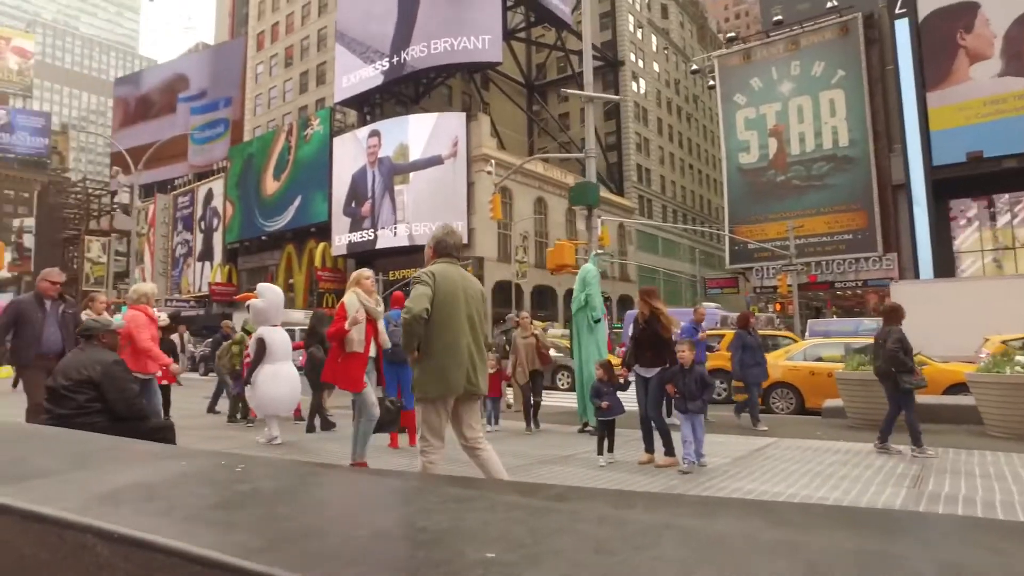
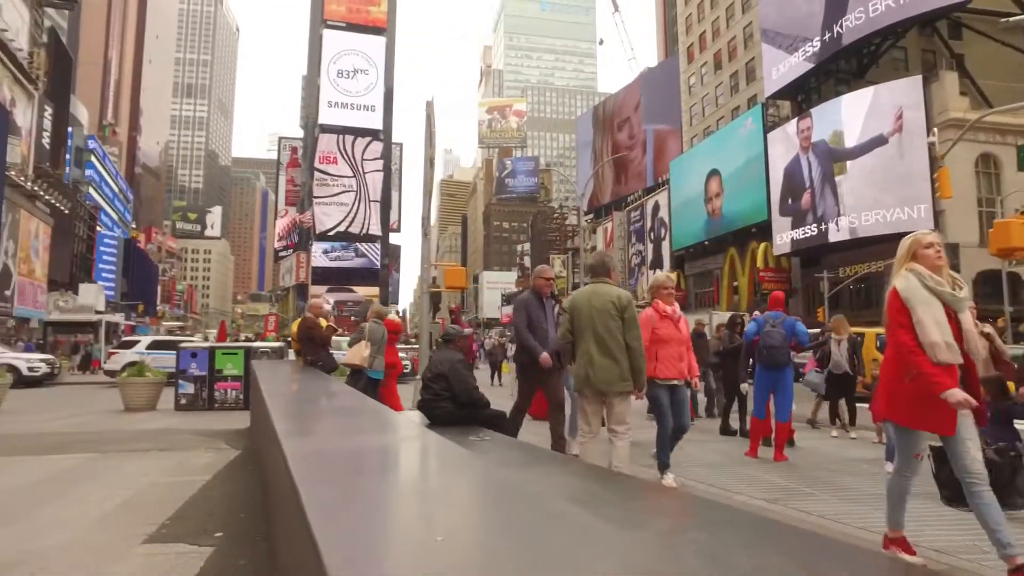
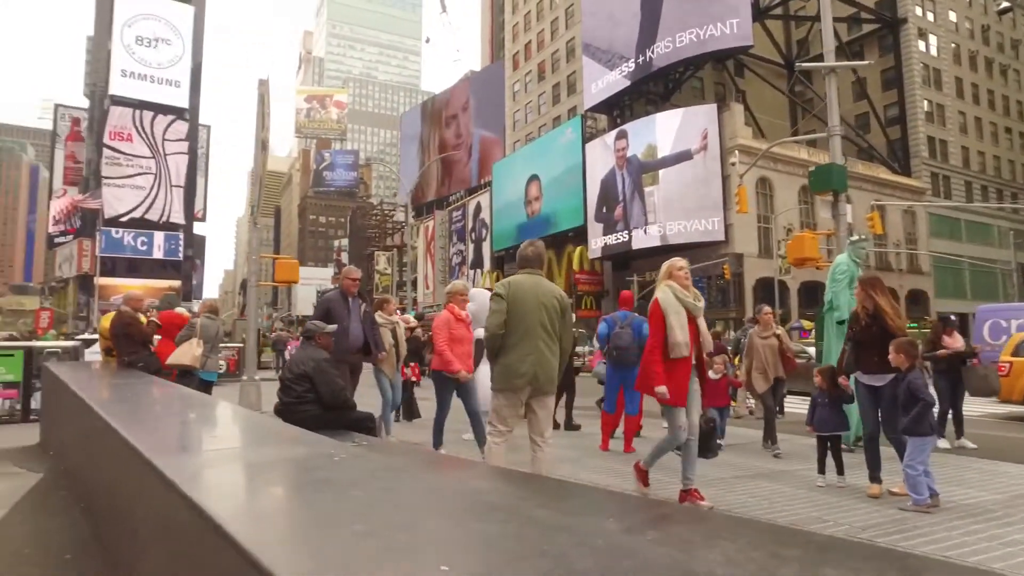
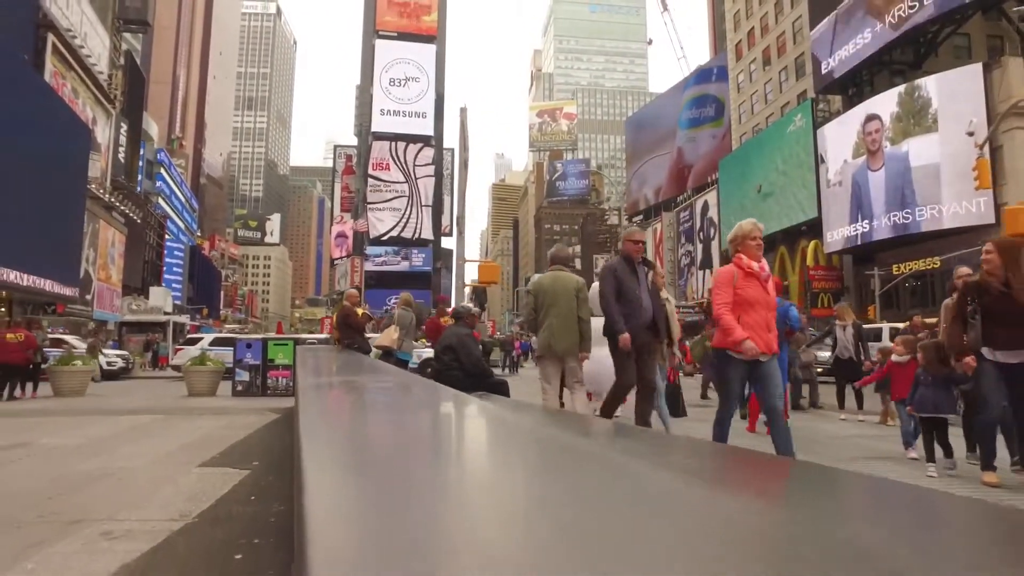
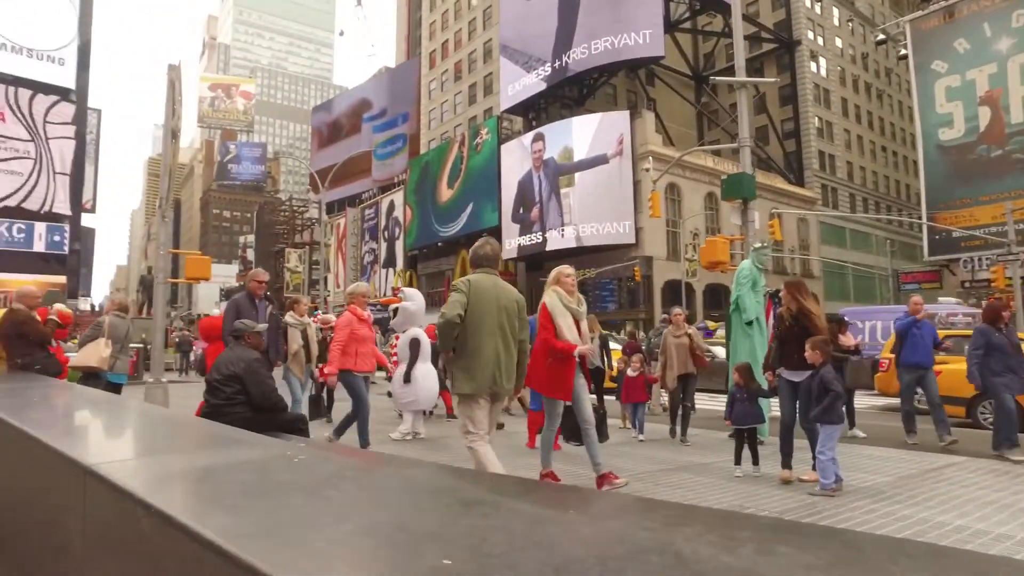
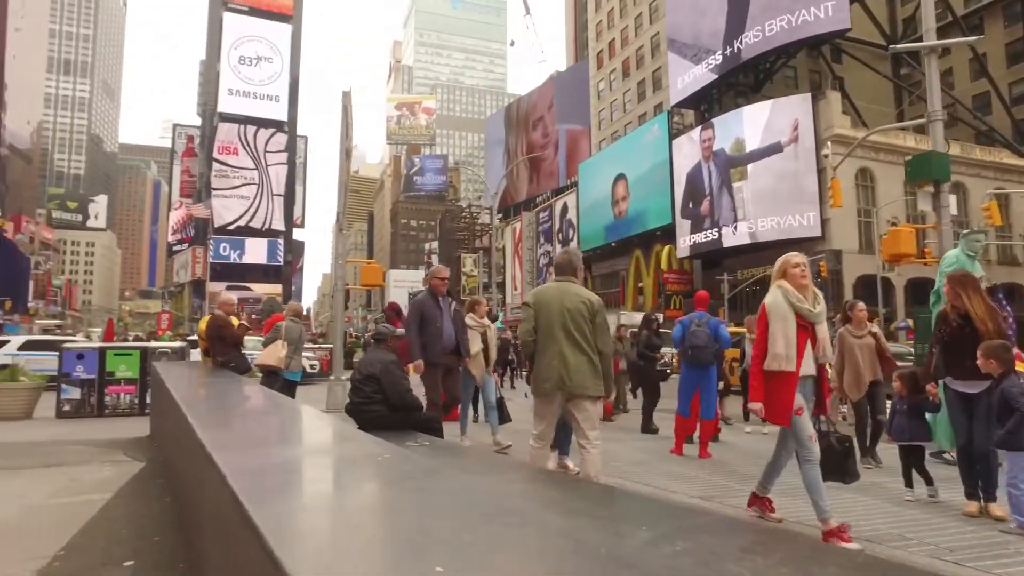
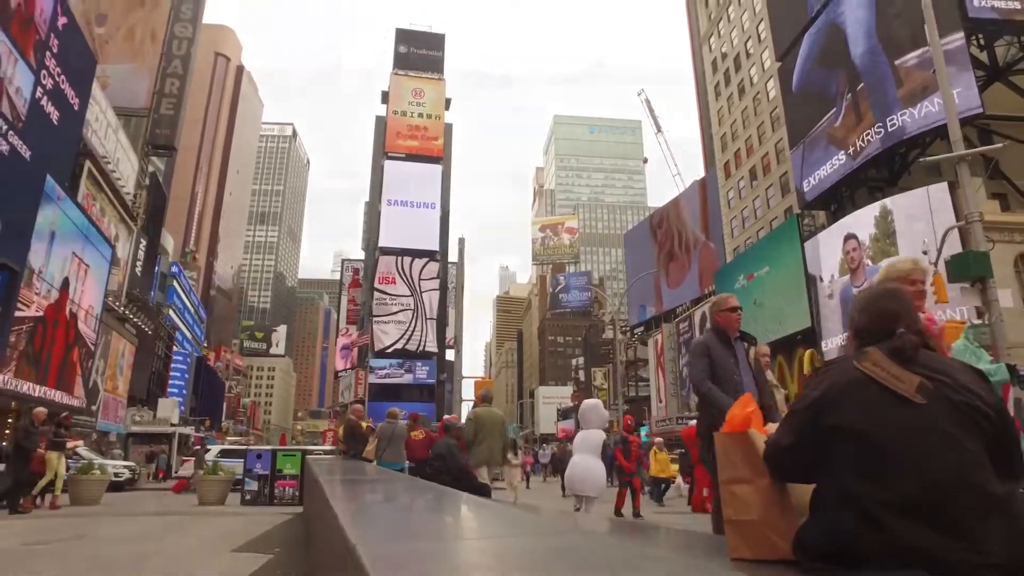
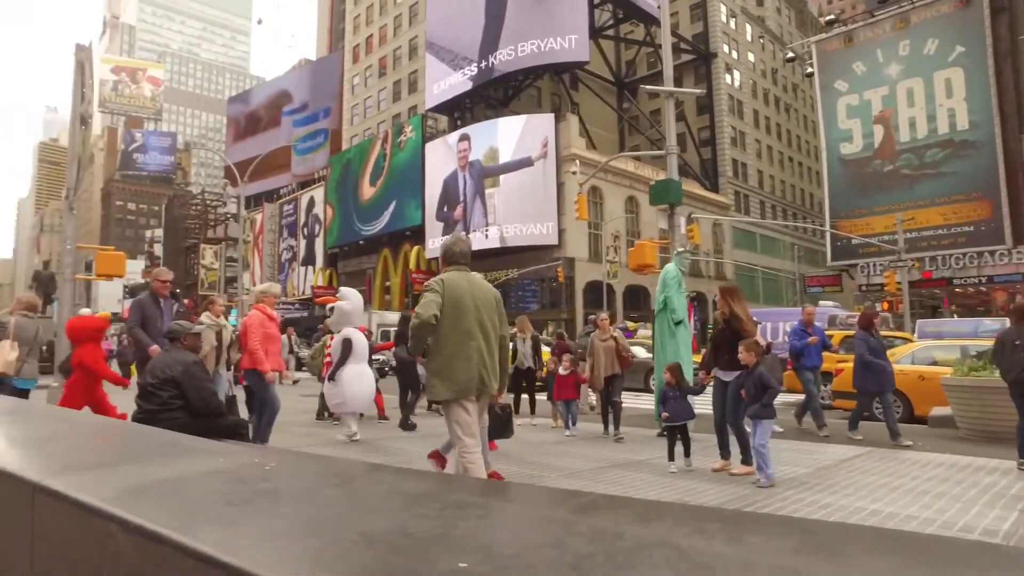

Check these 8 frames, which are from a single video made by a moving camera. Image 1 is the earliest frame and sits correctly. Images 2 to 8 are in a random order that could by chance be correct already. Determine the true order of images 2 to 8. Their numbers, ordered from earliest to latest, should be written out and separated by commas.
8, 5, 3, 6, 2, 4, 7
